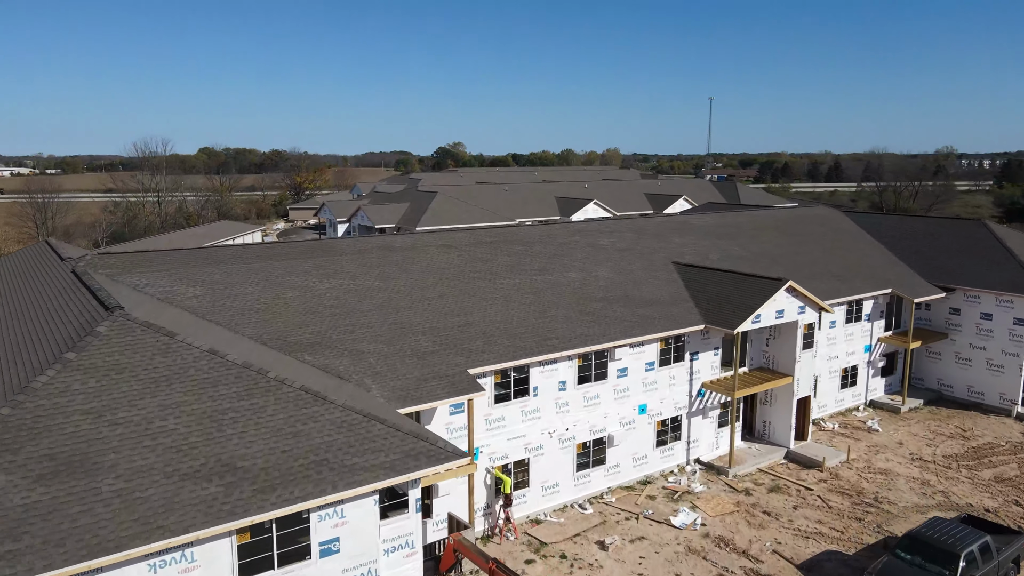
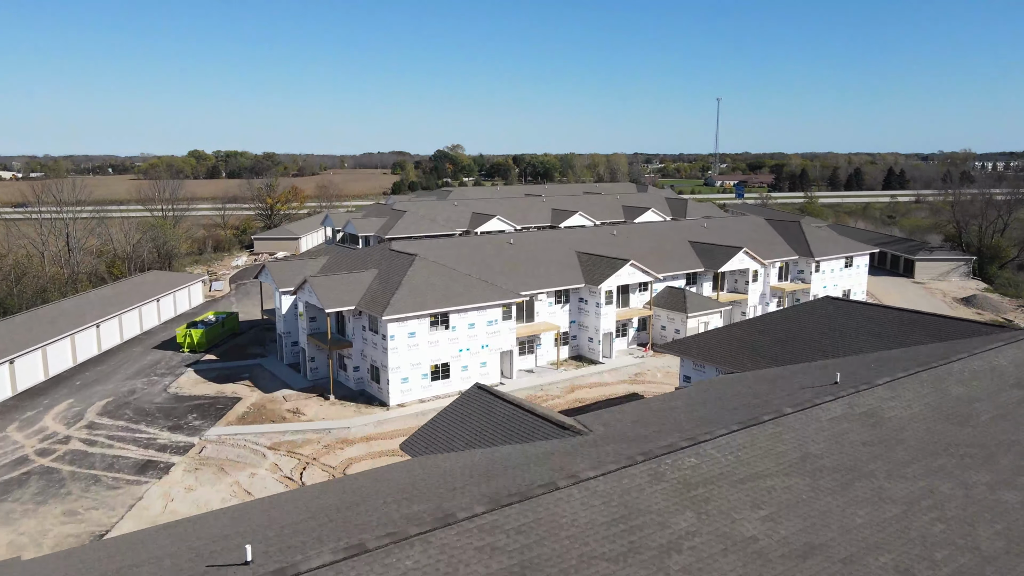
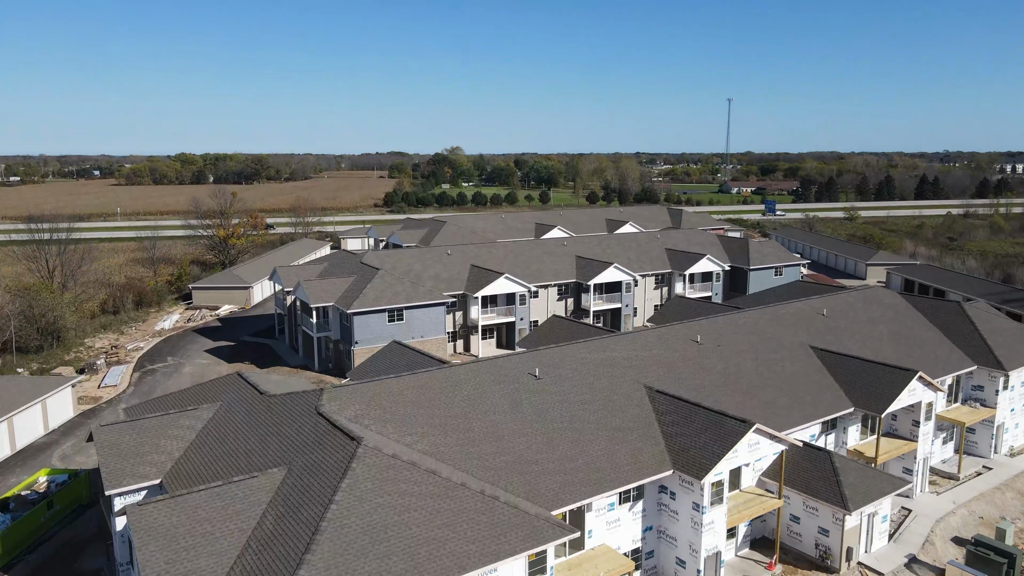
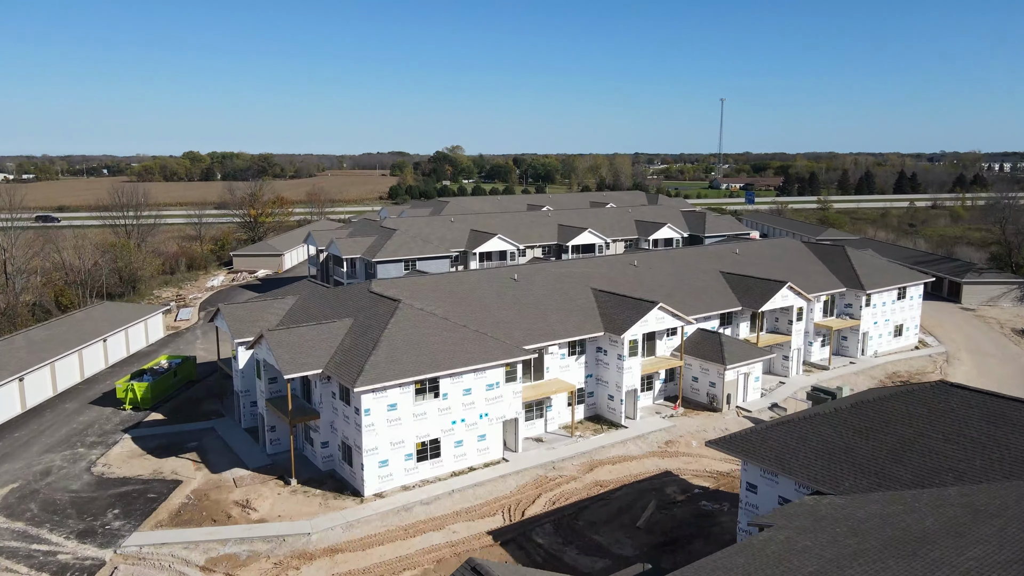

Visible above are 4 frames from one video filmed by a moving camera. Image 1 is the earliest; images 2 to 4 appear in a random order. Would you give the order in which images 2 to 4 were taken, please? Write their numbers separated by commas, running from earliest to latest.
2, 4, 3
